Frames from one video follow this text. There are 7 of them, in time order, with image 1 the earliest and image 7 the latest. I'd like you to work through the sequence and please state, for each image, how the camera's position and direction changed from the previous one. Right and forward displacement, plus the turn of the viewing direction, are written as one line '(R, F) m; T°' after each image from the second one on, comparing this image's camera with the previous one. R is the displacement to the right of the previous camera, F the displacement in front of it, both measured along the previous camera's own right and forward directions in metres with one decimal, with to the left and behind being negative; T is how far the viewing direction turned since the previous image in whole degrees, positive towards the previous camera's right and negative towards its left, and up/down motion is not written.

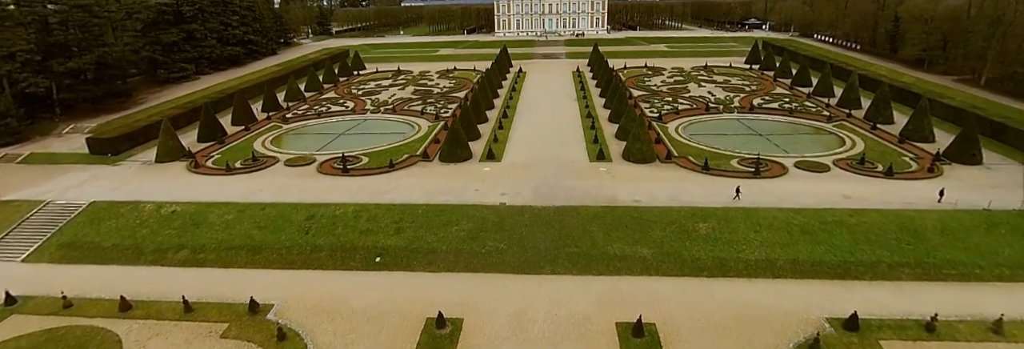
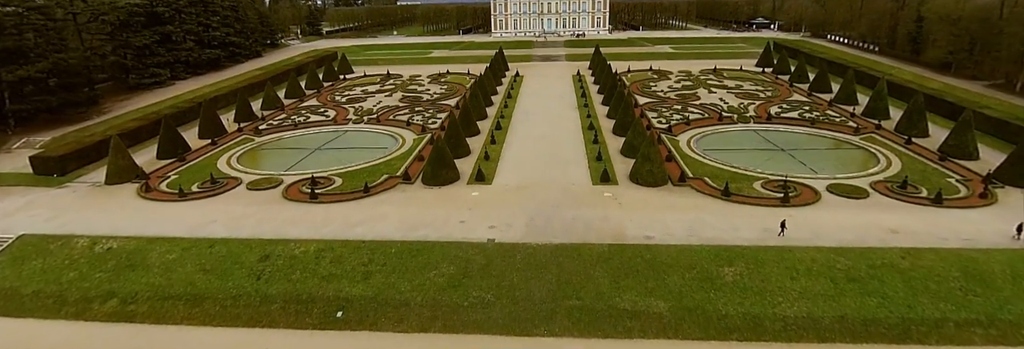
(+0.3, +2.5) m; 0°
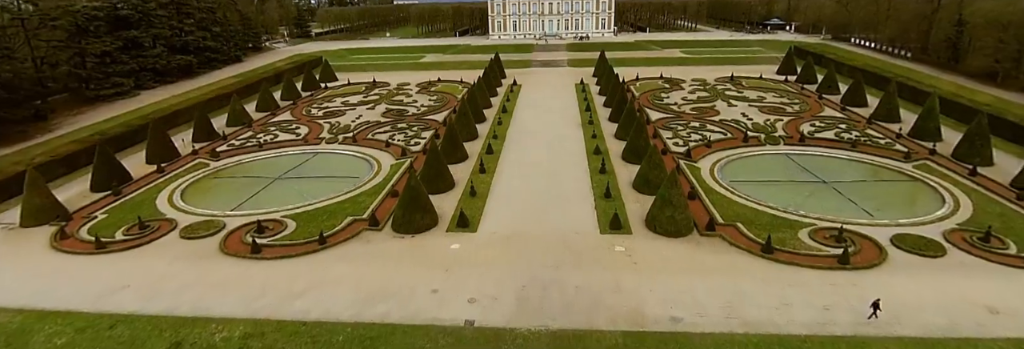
(+0.4, +3.4) m; 0°
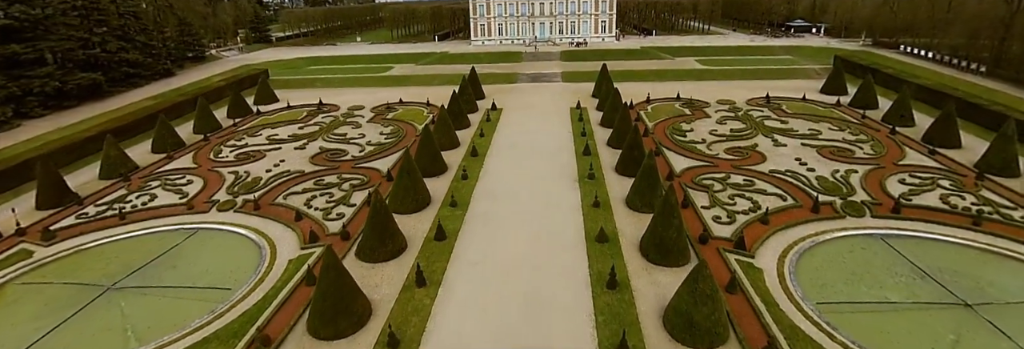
(+1.1, +7.2) m; 0°
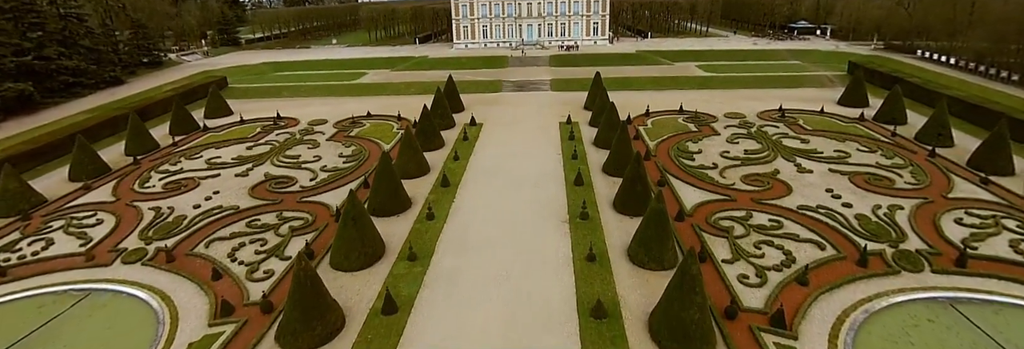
(+0.5, +3.3) m; +1°
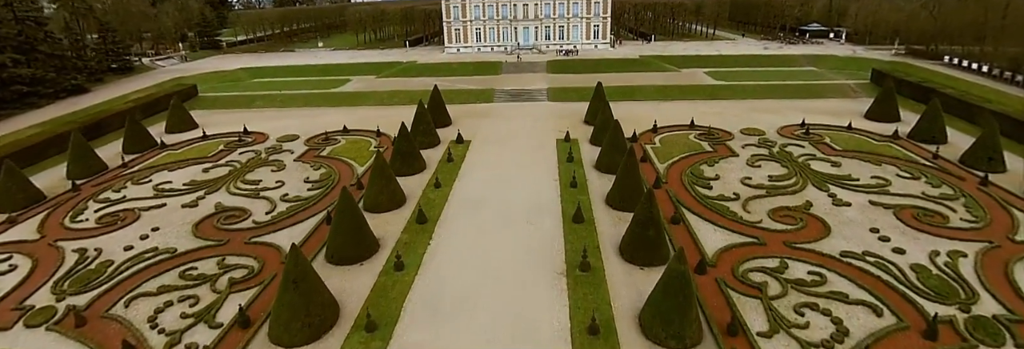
(+0.4, +2.6) m; 0°
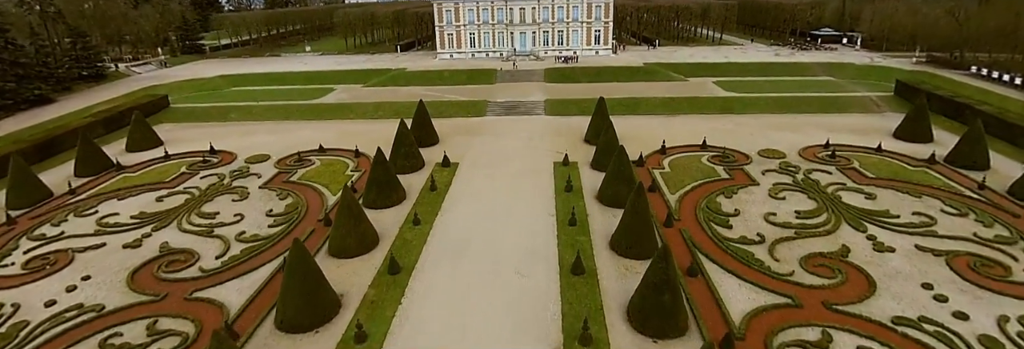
(+0.3, +2.2) m; 0°
